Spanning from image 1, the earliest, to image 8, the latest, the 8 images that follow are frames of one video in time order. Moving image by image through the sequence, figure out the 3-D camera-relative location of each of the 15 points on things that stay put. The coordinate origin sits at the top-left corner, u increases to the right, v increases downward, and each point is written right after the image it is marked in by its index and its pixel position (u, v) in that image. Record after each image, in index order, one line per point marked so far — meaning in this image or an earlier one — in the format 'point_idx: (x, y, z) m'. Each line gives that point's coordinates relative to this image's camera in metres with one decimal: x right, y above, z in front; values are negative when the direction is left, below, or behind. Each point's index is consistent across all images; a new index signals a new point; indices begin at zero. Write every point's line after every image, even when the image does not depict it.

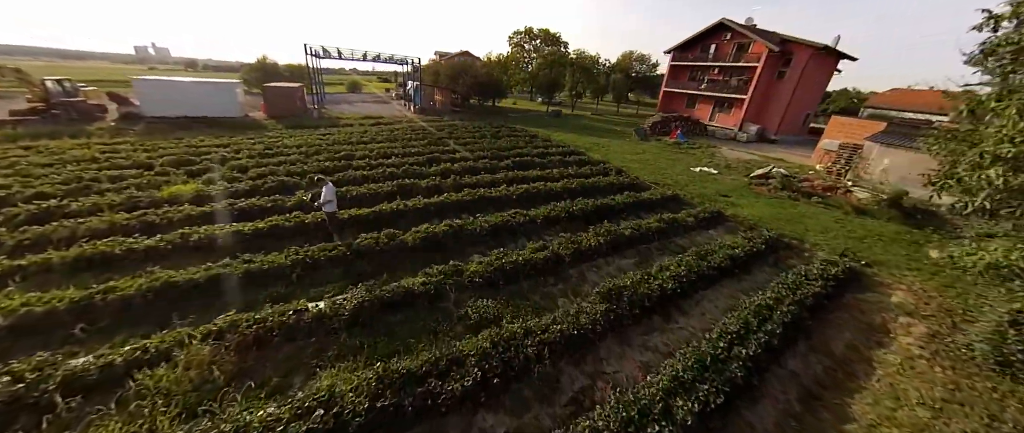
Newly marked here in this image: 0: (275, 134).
0: (-13.0, +4.7, +16.5) m
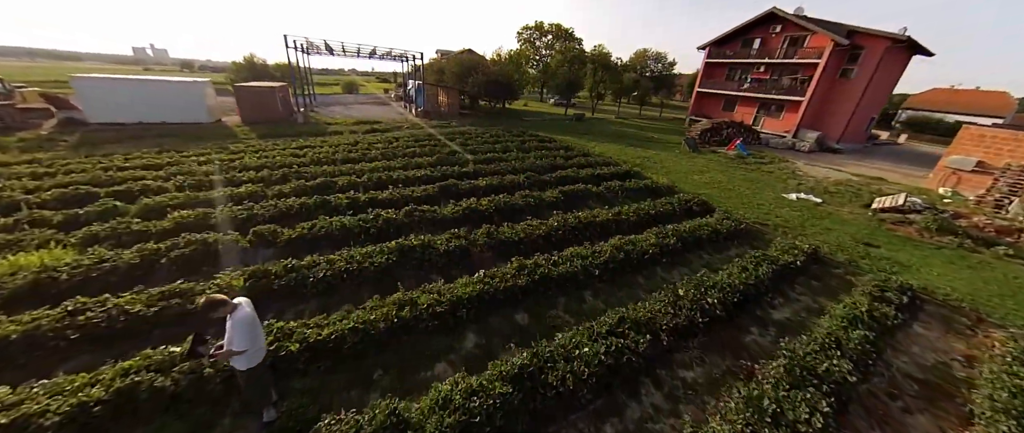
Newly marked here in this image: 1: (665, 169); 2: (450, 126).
0: (-11.7, +3.2, +12.9) m
1: (+6.7, +2.1, +13.0) m
2: (-4.1, +6.2, +19.7) m
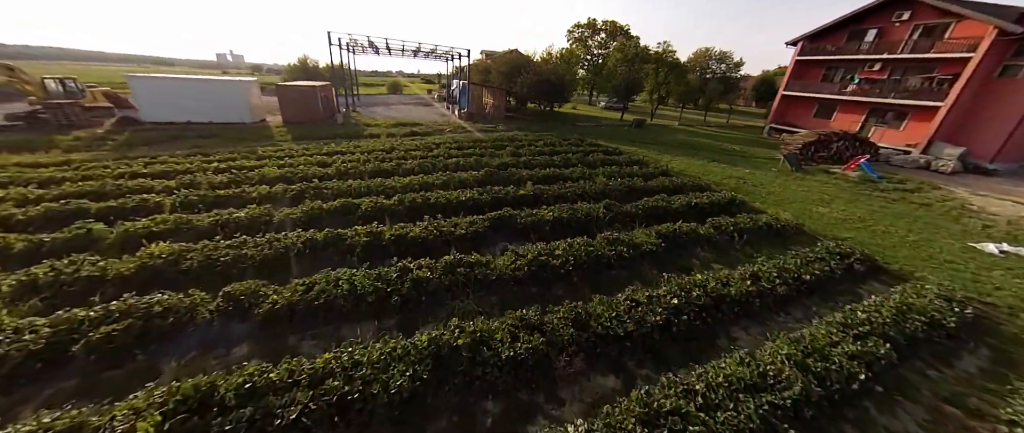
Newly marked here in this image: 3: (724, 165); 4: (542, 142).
0: (-9.4, +2.8, +11.8) m
1: (+8.8, +0.7, +9.9) m
2: (-1.0, +5.3, +17.7) m
3: (+9.4, +2.3, +13.2) m
4: (+1.4, +3.4, +13.8) m
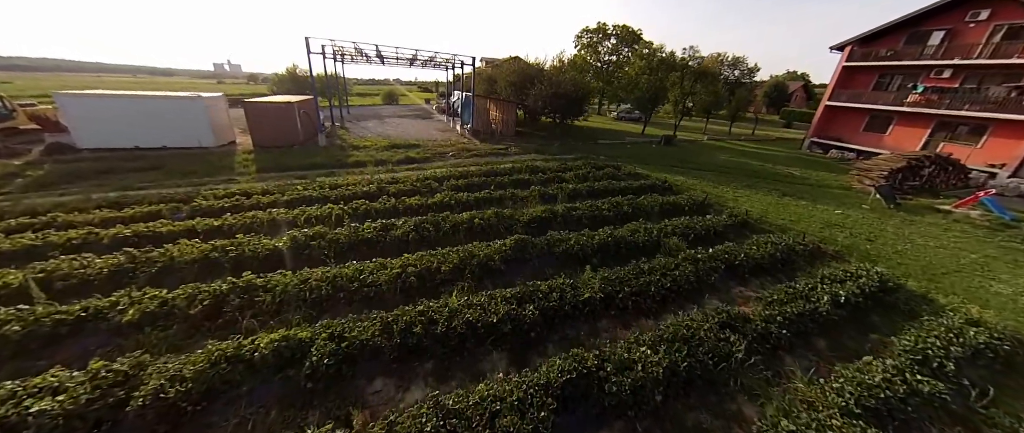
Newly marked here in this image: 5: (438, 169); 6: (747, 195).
0: (-8.6, +0.8, +8.9) m
1: (+9.6, -1.1, +7.1) m
2: (-0.3, +3.3, +14.9) m
3: (+10.3, +0.5, +10.4) m
4: (+2.2, +1.5, +11.0) m
5: (-2.9, +1.8, +11.7) m
6: (+8.5, +0.8, +10.7) m
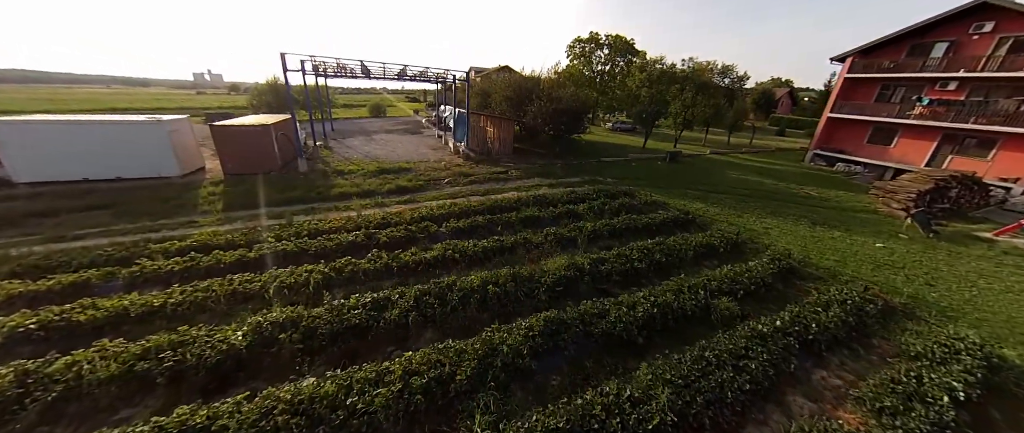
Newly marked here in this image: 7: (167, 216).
0: (-8.3, -0.7, +7.4) m
1: (+10.0, -2.1, +6.2) m
2: (-0.2, +2.0, +13.7) m
3: (+10.5, -0.5, +9.5) m
4: (+2.4, +0.3, +9.9) m
5: (-2.7, +0.5, +10.4) m
6: (+8.7, -0.3, +9.8) m
7: (-11.0, 0.0, +9.4) m
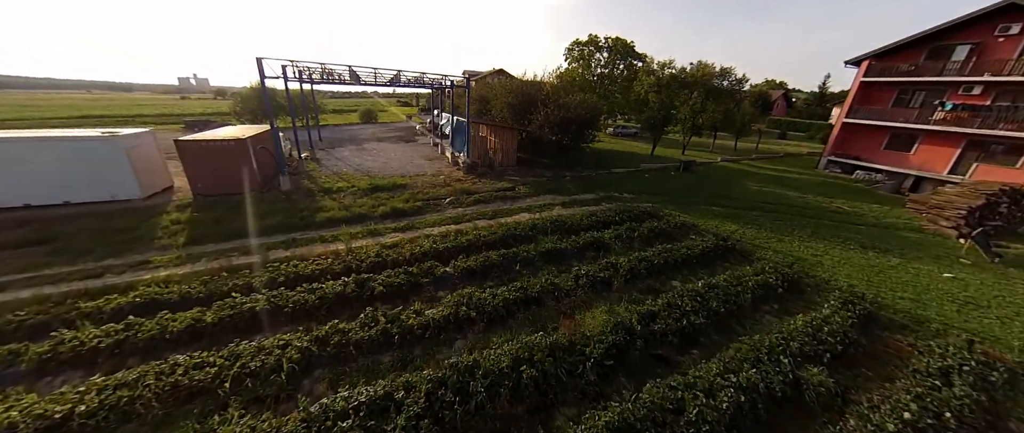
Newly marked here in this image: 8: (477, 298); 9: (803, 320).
0: (-7.8, -1.6, +5.9) m
1: (+10.6, -2.8, +5.1) m
2: (+0.1, +1.1, +12.4) m
3: (+11.0, -1.3, +8.4) m
4: (+2.8, -0.5, +8.6) m
5: (-2.3, -0.4, +9.0) m
6: (+9.2, -1.0, +8.7) m
7: (-10.5, -1.0, +7.8) m
8: (-0.7, -1.6, +5.7) m
9: (+5.6, -2.0, +5.7) m
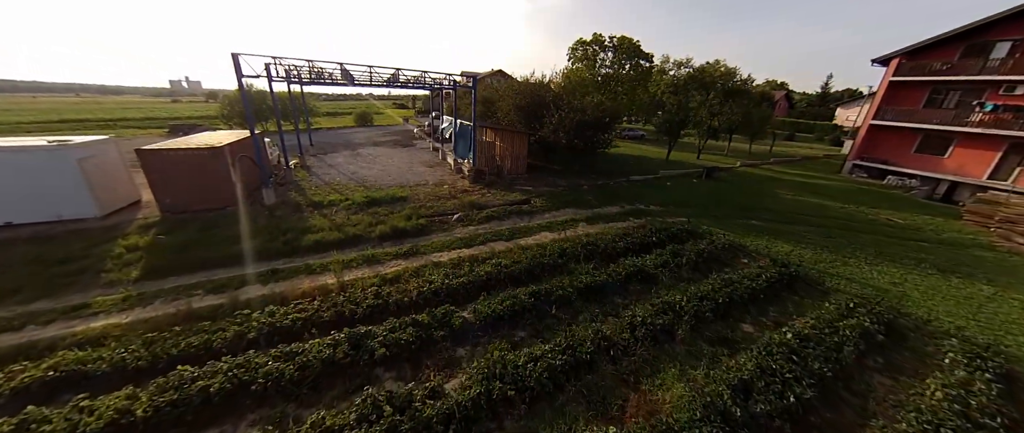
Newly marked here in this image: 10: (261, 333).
0: (-7.1, -2.2, +4.3) m
1: (+11.3, -3.2, +3.8) m
2: (+0.7, +0.5, +11.0) m
3: (+11.6, -1.8, +7.2) m
4: (+3.5, -1.1, +7.3) m
5: (-1.7, -1.0, +7.6) m
6: (+9.8, -1.5, +7.4) m
7: (-9.9, -1.7, +6.3) m
8: (0.0, -2.2, +4.3) m
9: (+6.3, -2.5, +4.4) m
10: (-4.2, -2.0, +4.9) m
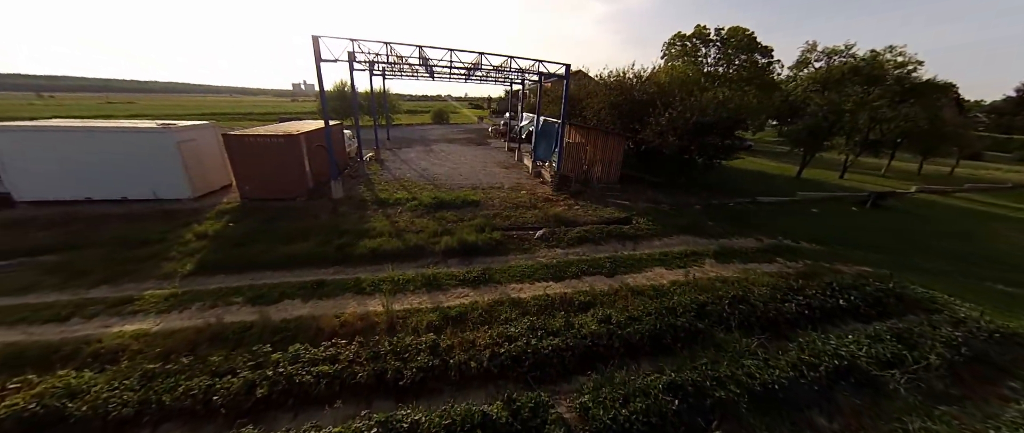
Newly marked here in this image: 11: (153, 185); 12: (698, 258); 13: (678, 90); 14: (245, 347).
0: (-5.8, -2.1, +3.5) m
1: (+12.0, -4.7, -0.6) m
2: (+3.3, -0.2, +8.5) m
3: (+13.1, -3.3, +2.6) m
4: (+5.2, -1.9, +4.3) m
5: (+0.2, -1.4, +5.6) m
6: (+11.4, -3.0, +3.2) m
7: (-8.1, -1.3, +5.9) m
8: (+1.1, -2.6, +2.1) m
9: (+7.3, -3.5, +0.9) m
10: (-2.8, -2.1, +3.5) m
11: (-11.8, +1.1, +10.0) m
12: (+4.5, -0.9, +7.1) m
13: (+7.1, +5.4, +12.8) m
14: (-3.9, -1.8, +4.3) m
